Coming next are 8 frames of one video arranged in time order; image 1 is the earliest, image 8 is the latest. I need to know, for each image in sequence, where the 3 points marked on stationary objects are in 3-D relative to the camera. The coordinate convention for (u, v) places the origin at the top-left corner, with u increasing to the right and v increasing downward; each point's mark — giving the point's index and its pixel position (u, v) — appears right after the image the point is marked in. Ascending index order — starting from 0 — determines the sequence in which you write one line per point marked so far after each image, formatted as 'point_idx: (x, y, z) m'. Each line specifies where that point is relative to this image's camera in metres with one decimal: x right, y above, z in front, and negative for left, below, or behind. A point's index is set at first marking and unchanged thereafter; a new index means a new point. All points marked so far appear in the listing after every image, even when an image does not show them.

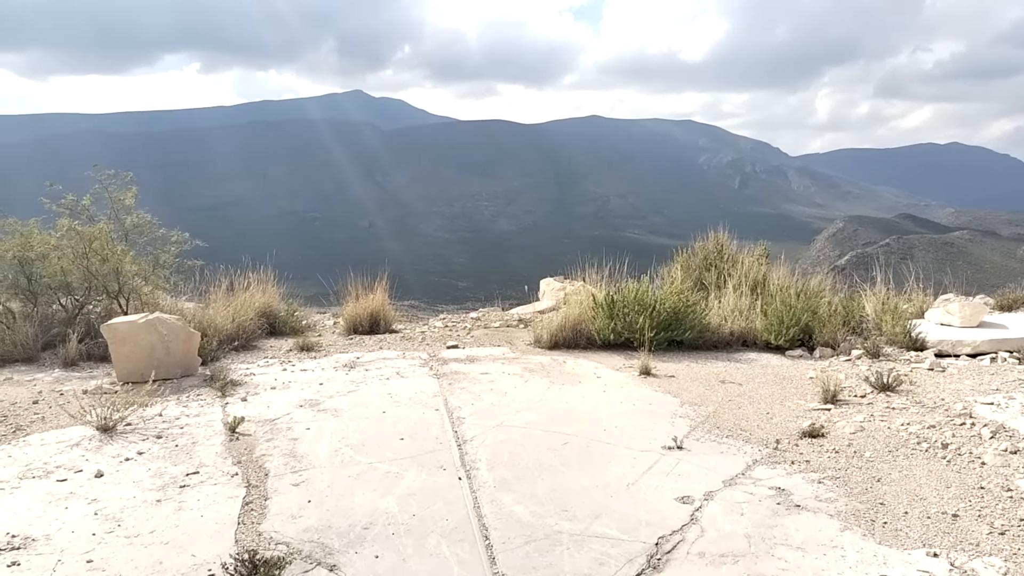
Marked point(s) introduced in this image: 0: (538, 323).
0: (+0.3, -0.4, +7.7) m
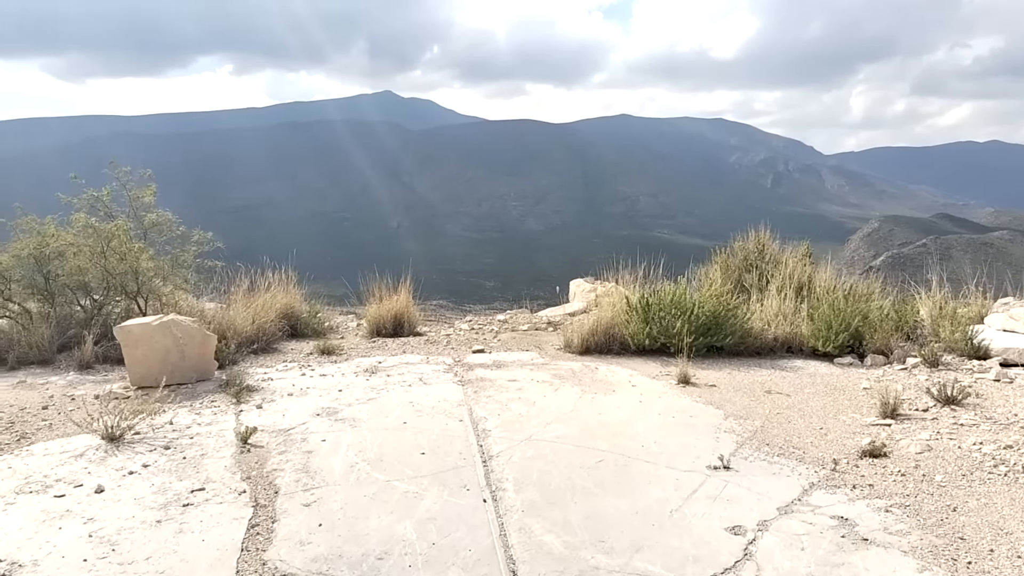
0: (+0.6, -0.4, +7.3) m
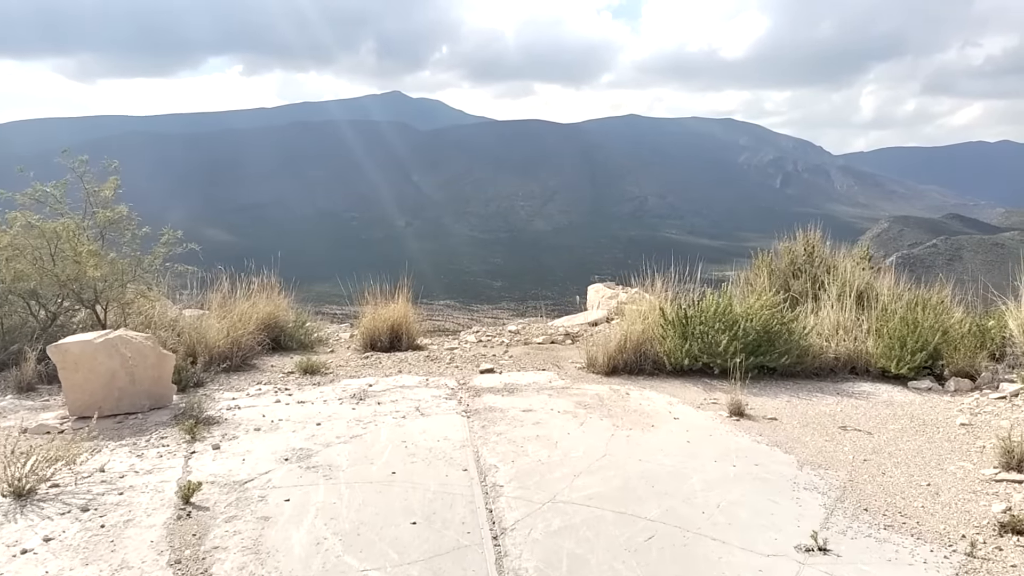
0: (+0.7, -0.5, +6.4) m
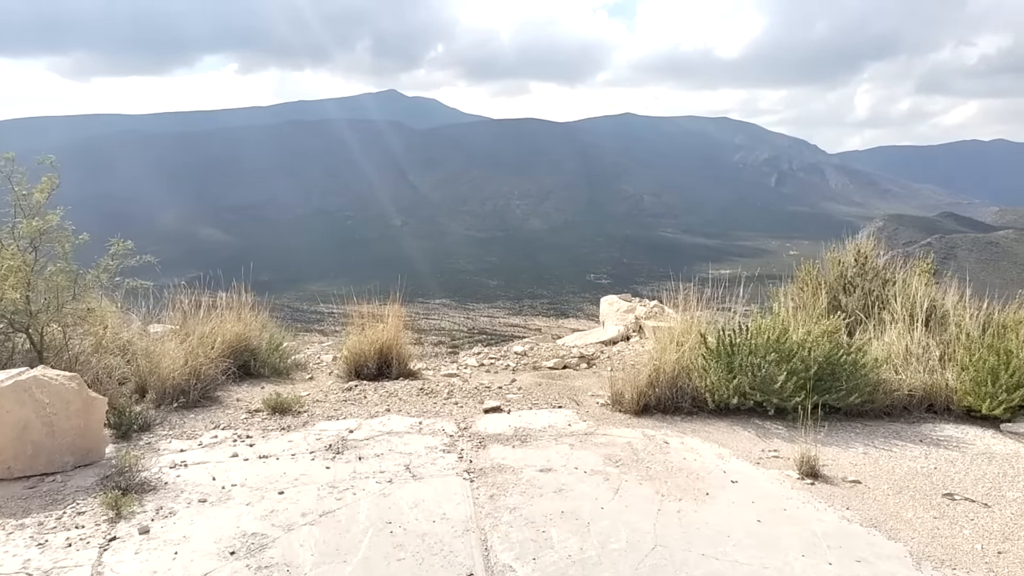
0: (+0.7, -0.6, +5.5) m
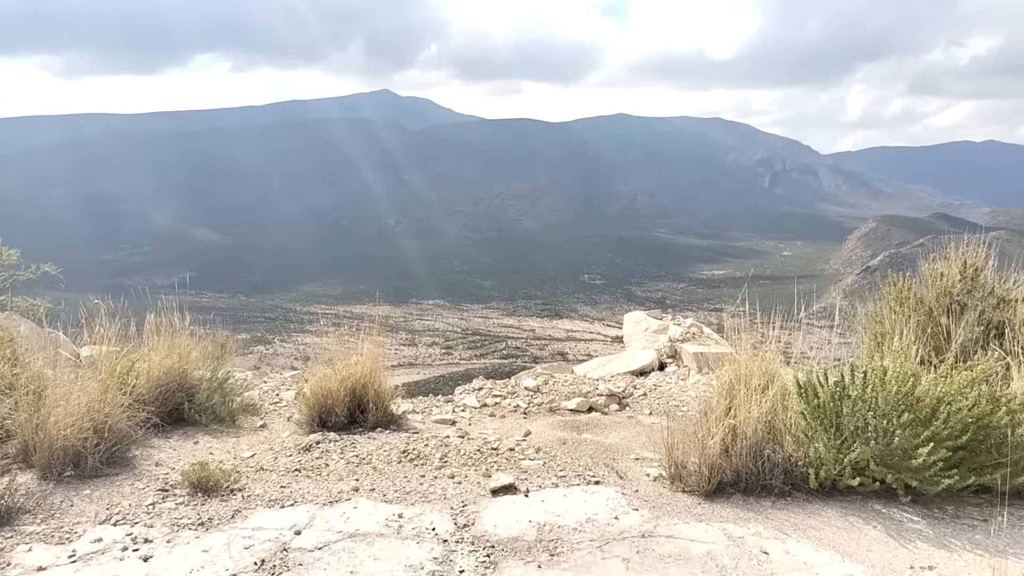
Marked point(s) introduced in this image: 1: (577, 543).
0: (+0.8, -0.7, +4.2) m
1: (+0.3, -0.9, +2.7) m
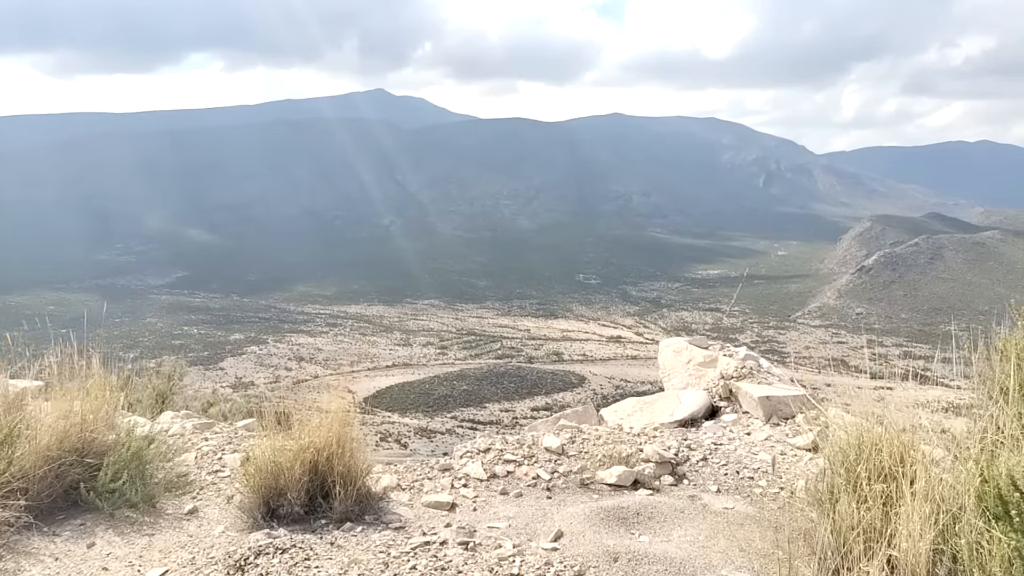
0: (+0.9, -0.9, +3.0) m
1: (+0.4, -1.1, +1.5) m
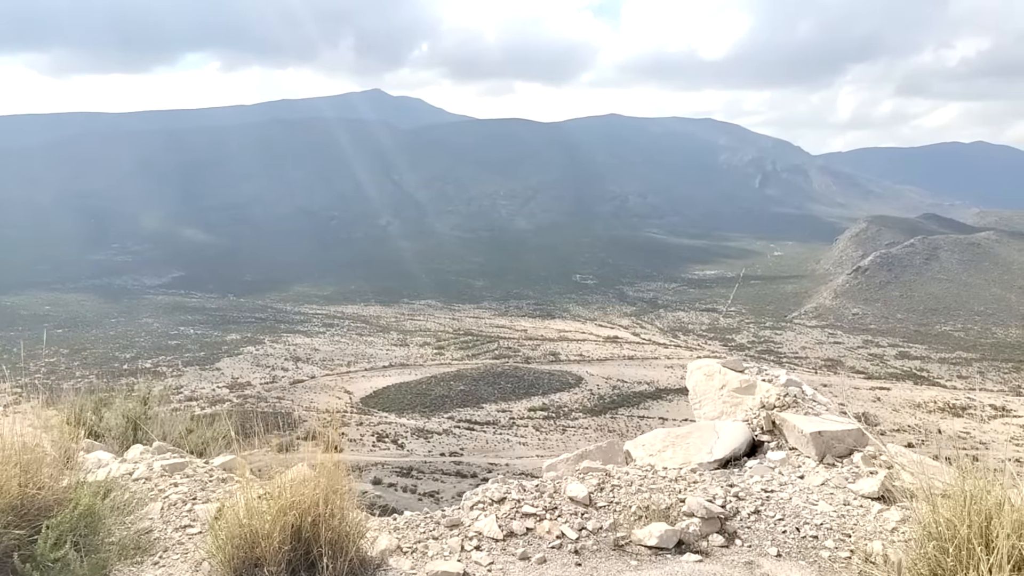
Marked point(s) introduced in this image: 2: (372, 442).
0: (+1.2, -0.9, +3.1) m
1: (+0.7, -1.1, +1.6) m
2: (-2.2, -2.6, +12.5) m
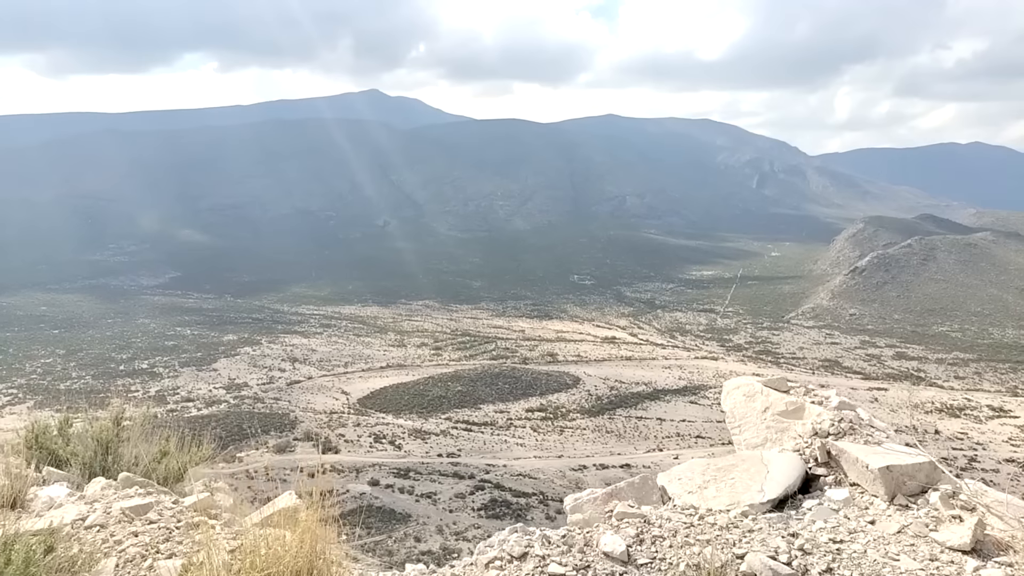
0: (+0.9, -0.9, +3.3) m
1: (+0.4, -1.2, +1.8) m
2: (-2.4, -2.6, +12.7) m
